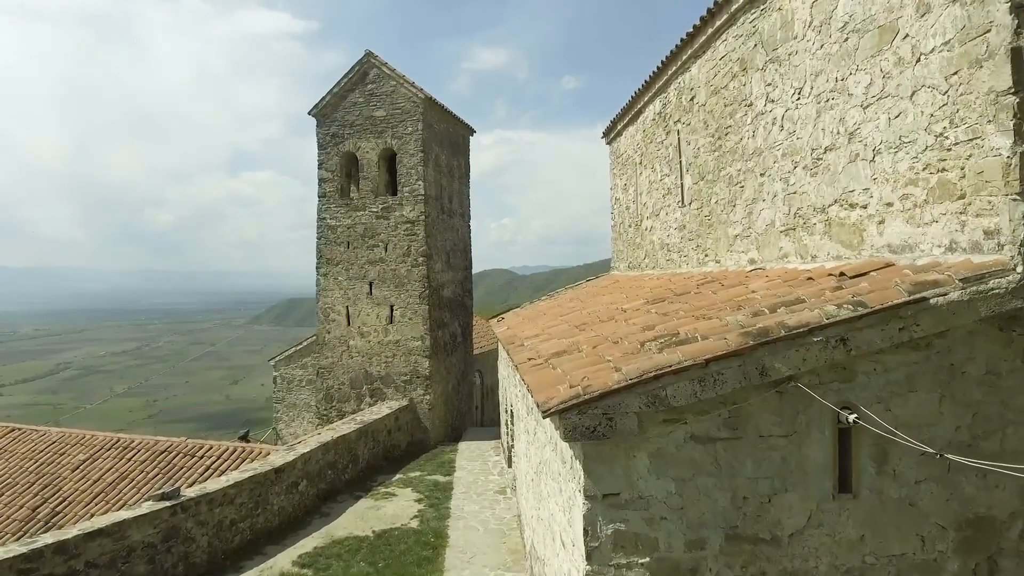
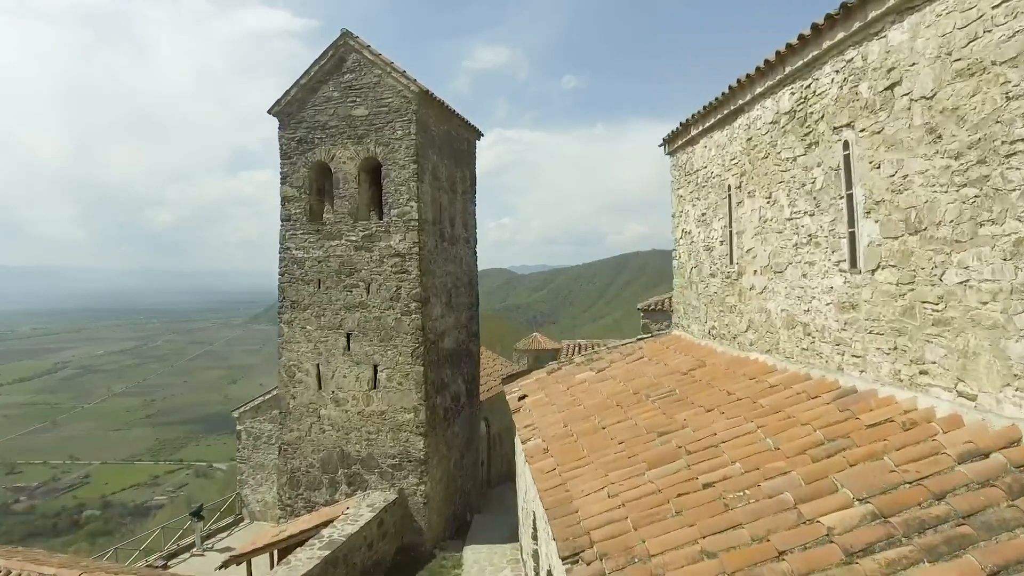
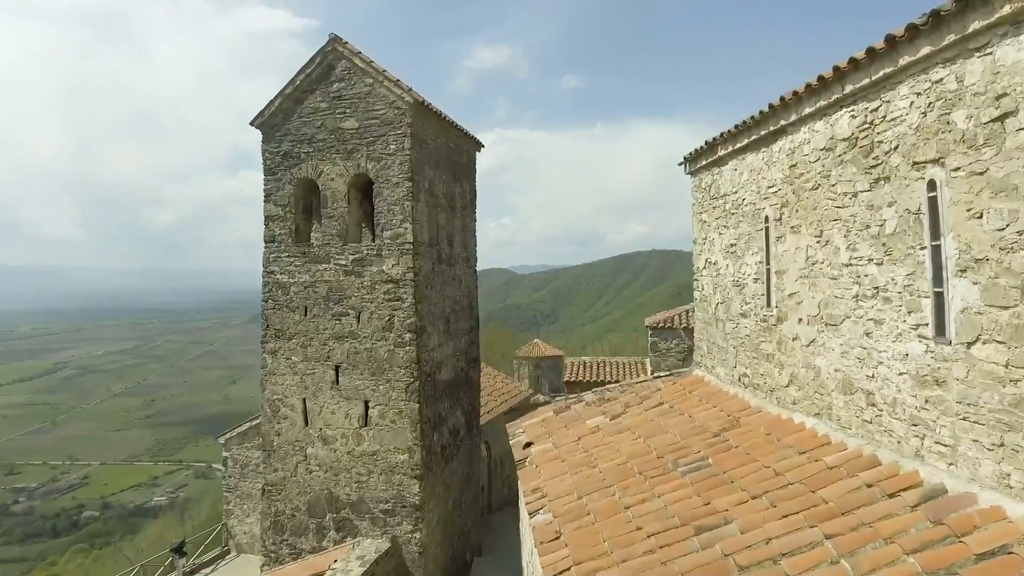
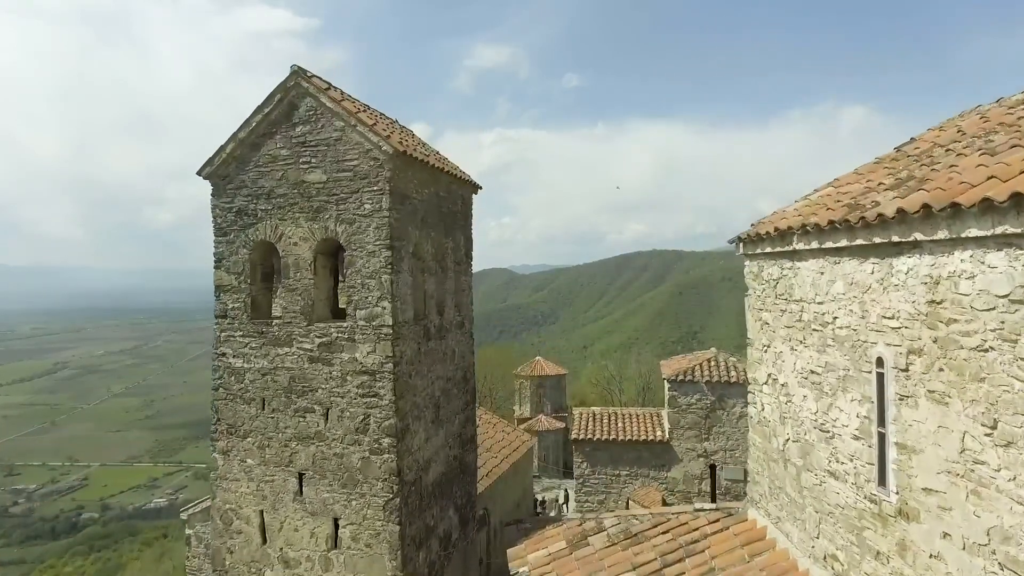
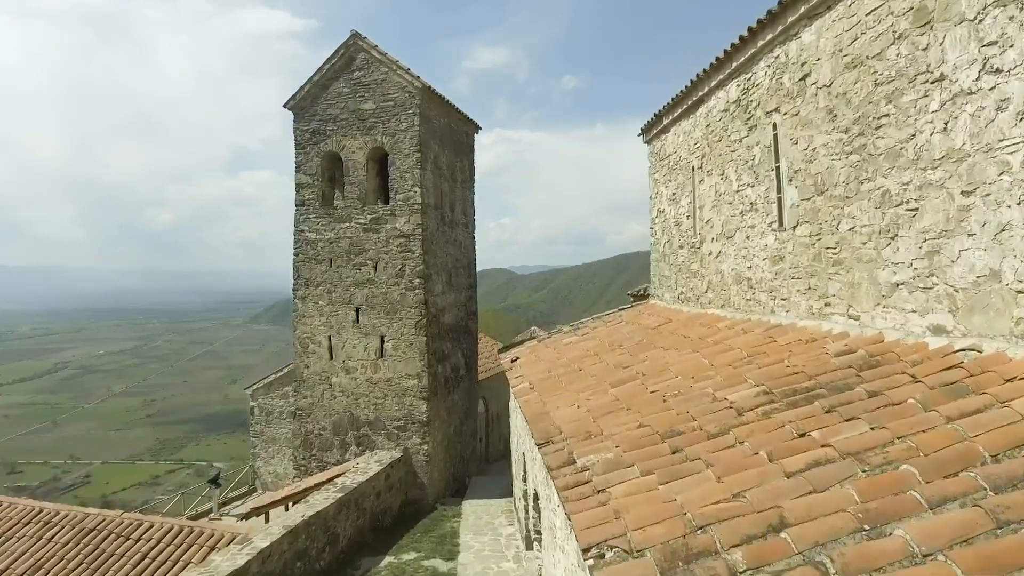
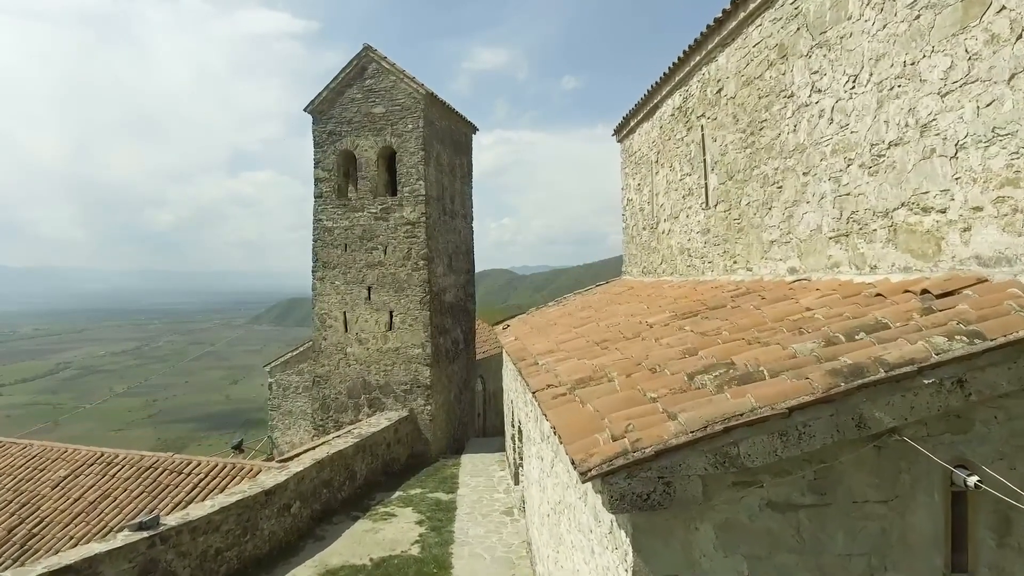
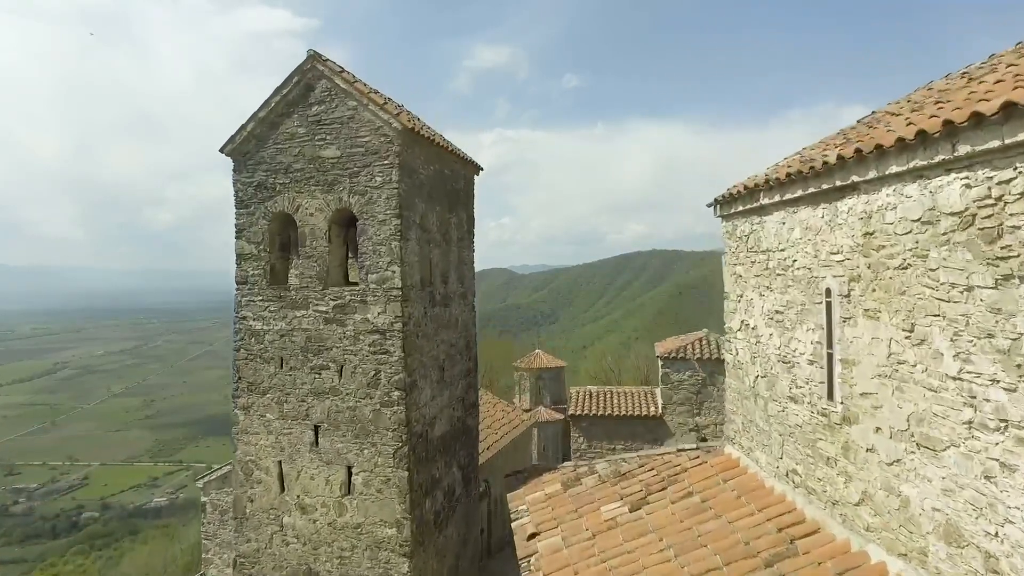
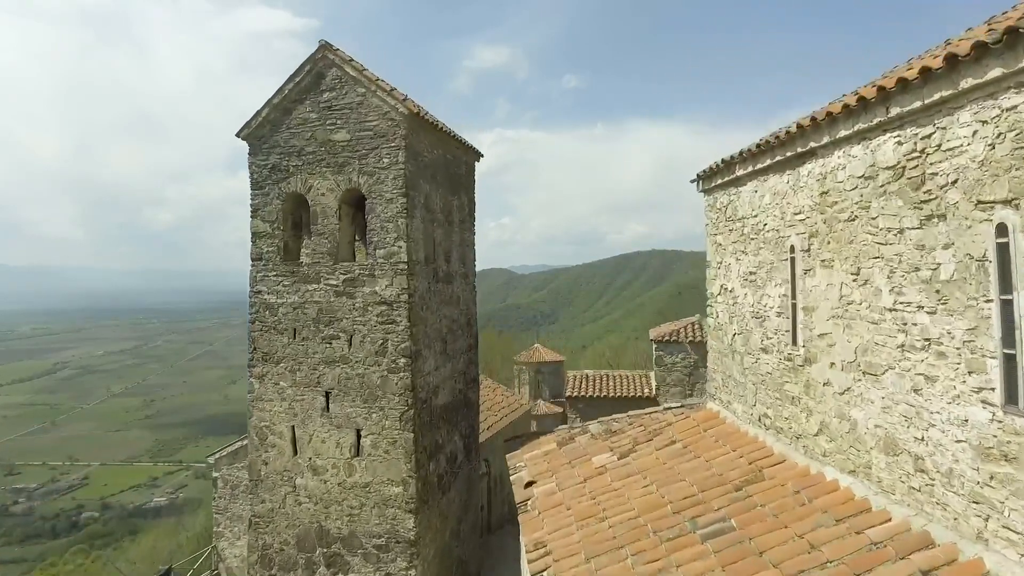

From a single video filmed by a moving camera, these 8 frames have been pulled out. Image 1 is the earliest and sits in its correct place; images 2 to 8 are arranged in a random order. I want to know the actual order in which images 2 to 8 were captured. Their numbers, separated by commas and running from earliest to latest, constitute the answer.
6, 5, 2, 3, 8, 7, 4
